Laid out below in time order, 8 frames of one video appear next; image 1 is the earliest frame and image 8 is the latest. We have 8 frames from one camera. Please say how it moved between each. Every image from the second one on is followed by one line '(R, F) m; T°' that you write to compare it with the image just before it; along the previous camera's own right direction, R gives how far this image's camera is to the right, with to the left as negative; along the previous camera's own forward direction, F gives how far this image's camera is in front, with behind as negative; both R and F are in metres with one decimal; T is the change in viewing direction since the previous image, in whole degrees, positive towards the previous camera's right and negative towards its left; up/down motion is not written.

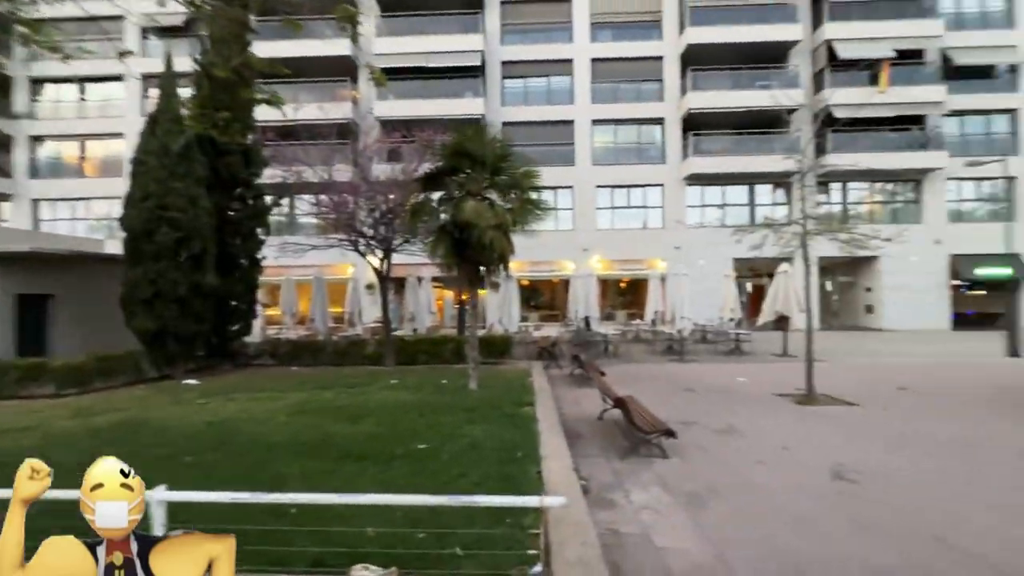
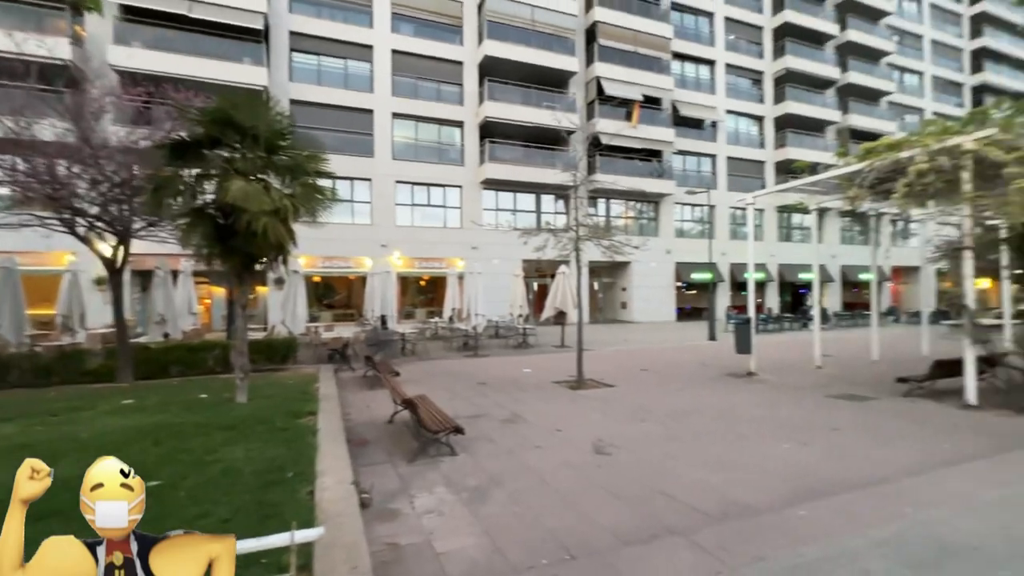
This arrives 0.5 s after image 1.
(+0.1, +0.1) m; +24°
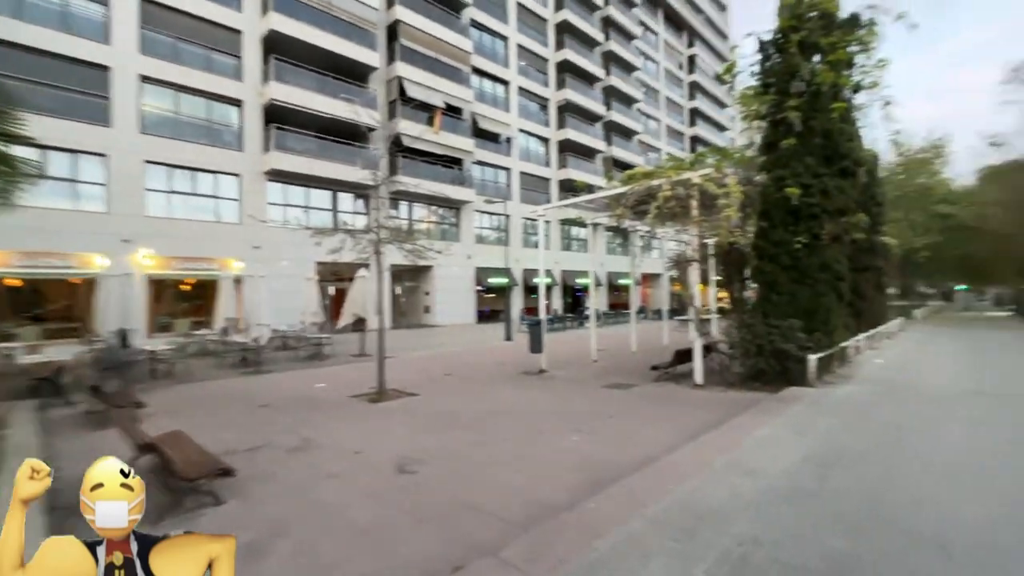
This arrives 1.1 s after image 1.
(0.0, +0.2) m; +24°
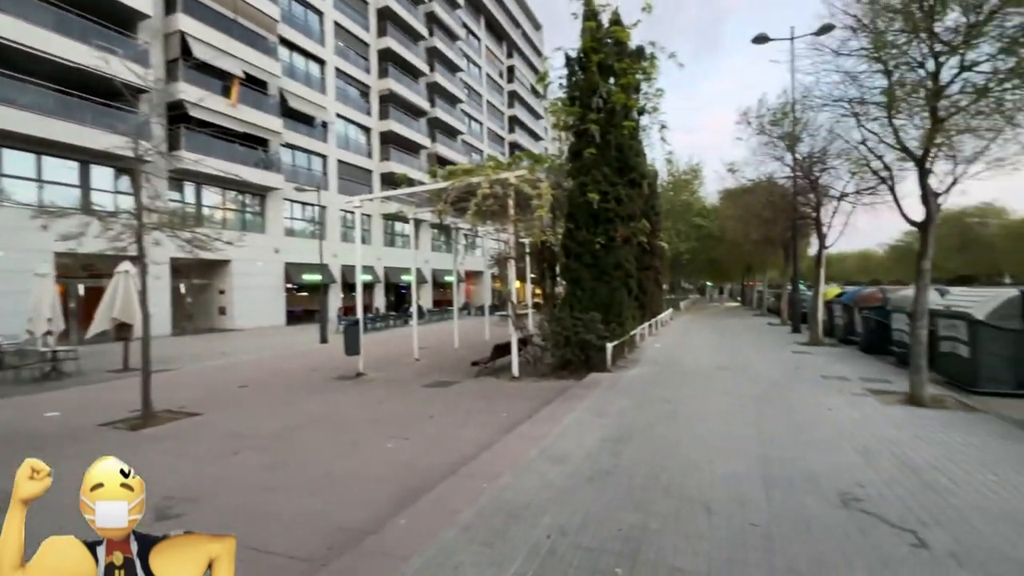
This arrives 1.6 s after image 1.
(+0.1, +0.2) m; +21°
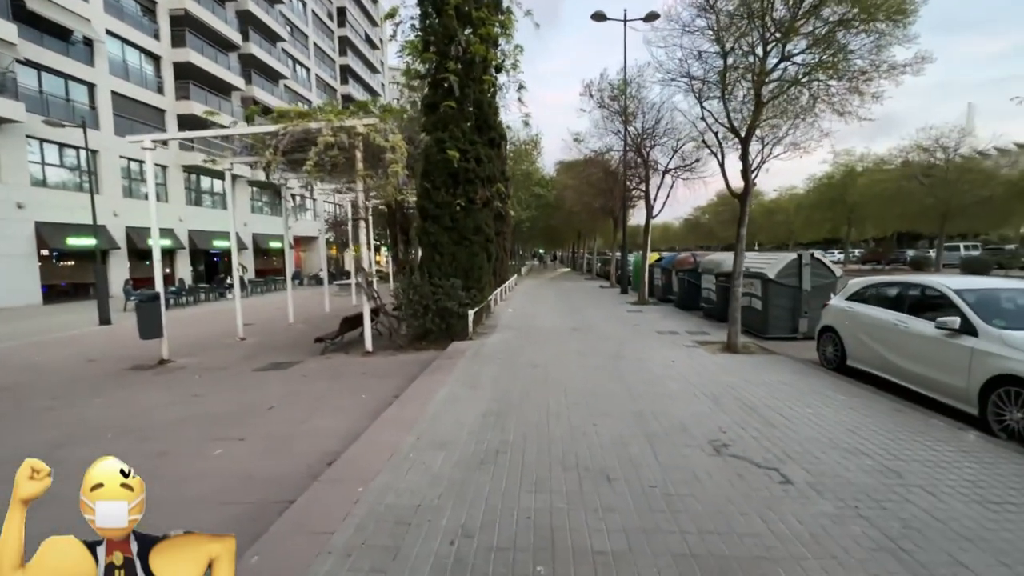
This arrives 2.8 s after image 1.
(-0.2, +0.4) m; +19°
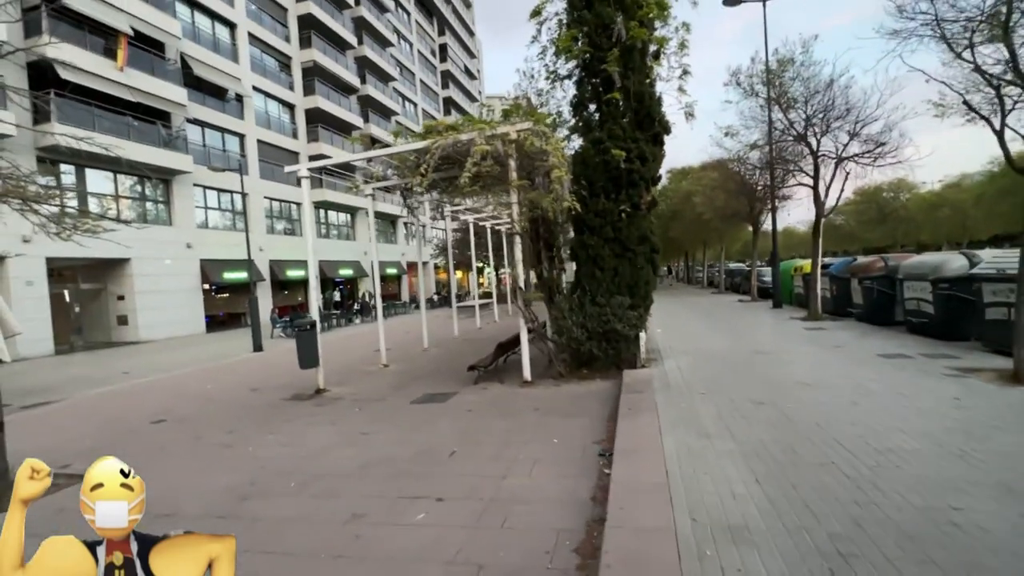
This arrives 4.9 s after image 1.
(-0.9, +0.6) m; -11°
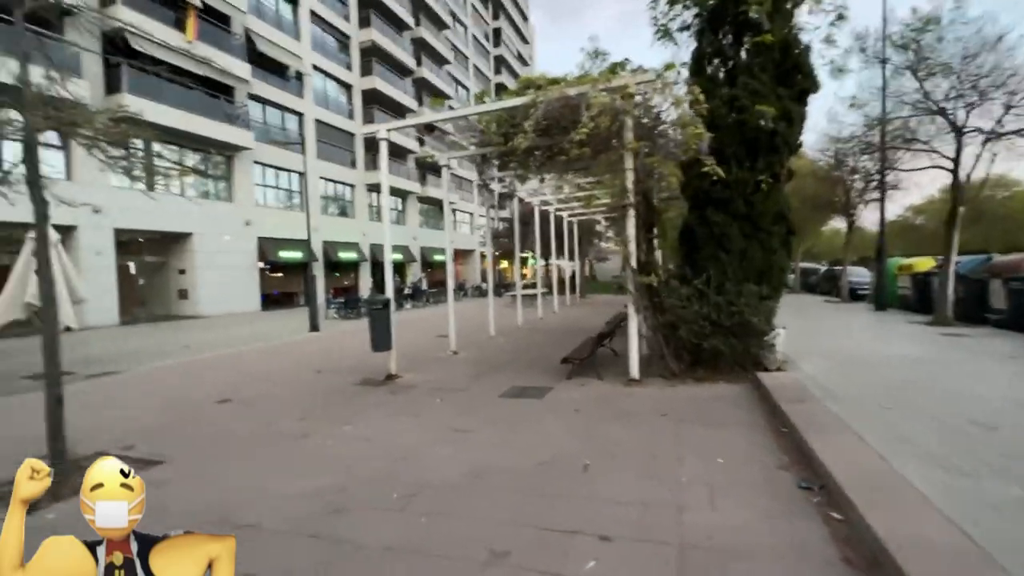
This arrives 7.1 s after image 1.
(-0.7, +0.7) m; -4°
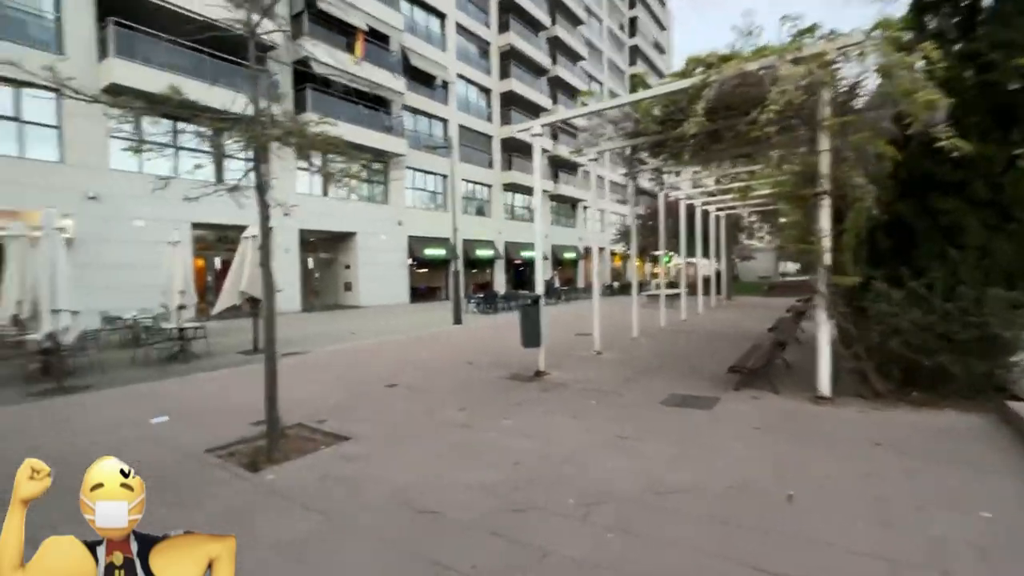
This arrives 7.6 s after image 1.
(-0.3, +0.1) m; -15°
